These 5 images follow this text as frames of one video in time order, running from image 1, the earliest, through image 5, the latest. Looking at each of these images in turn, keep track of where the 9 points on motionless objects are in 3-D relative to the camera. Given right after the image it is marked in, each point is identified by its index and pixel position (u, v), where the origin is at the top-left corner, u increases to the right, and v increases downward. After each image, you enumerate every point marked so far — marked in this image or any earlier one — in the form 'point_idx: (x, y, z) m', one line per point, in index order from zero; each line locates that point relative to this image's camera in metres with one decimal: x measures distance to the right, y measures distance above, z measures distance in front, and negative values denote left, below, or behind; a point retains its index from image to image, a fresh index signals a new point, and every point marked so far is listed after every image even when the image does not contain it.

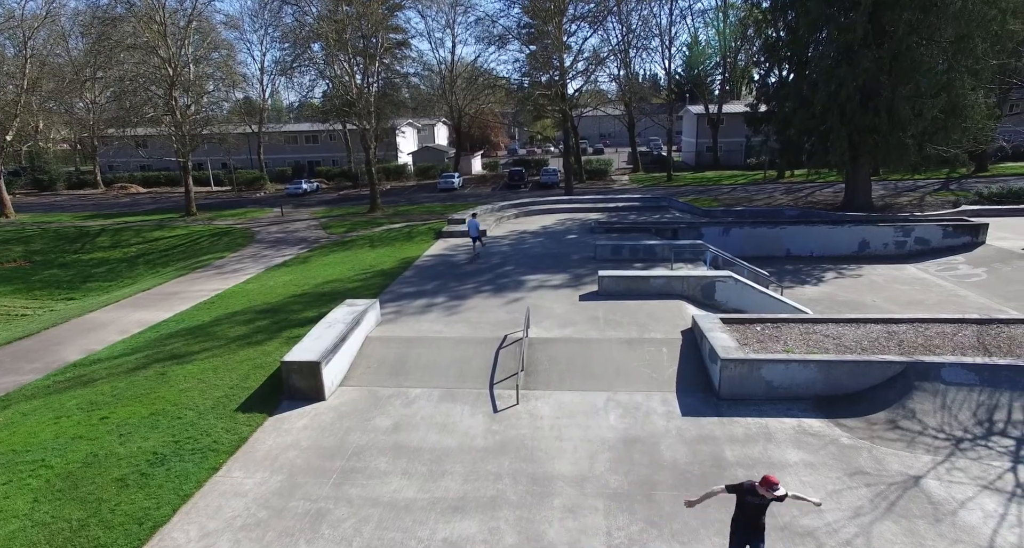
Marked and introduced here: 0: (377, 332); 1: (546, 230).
0: (-2.6, -1.1, +11.0) m
1: (+1.2, +1.5, +19.8) m
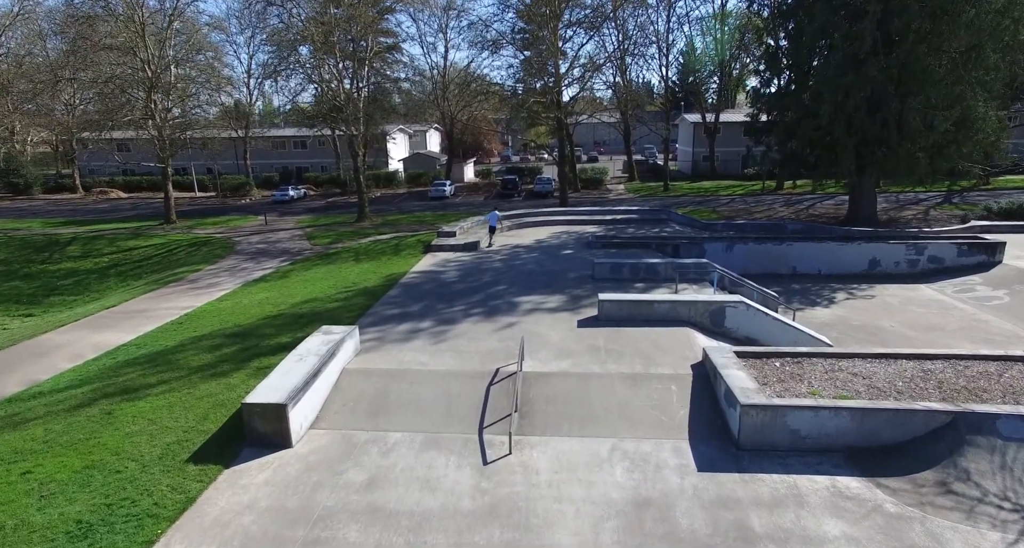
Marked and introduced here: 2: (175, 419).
0: (-2.7, -1.5, +9.9) m
1: (+0.9, +1.0, +18.8) m
2: (-4.8, -2.1, +8.1) m
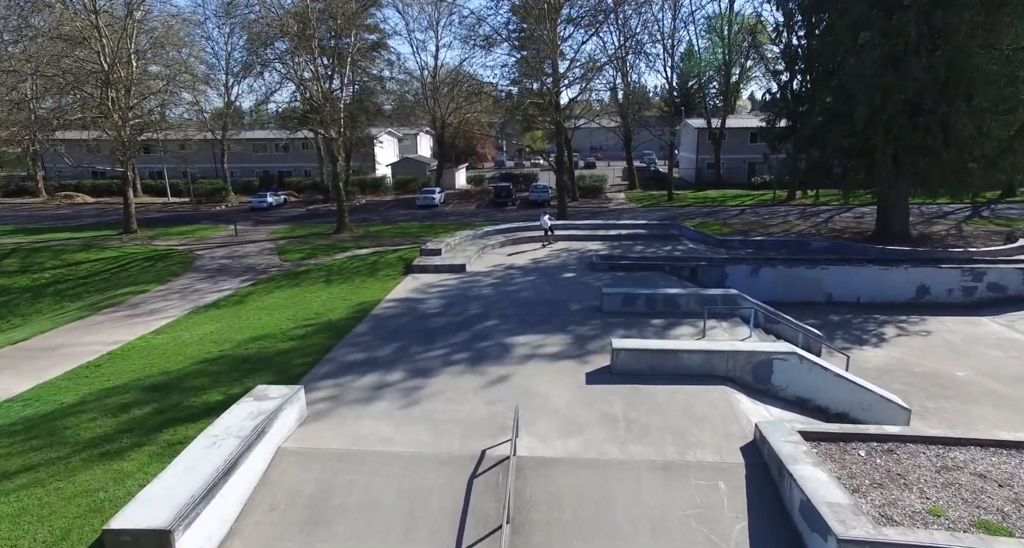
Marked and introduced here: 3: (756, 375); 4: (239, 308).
0: (-2.8, -2.2, +7.5) m
1: (+0.7, +0.3, +16.5) m
2: (-4.9, -2.6, +5.7) m
3: (+3.8, -1.5, +8.8) m
4: (-6.9, -0.8, +14.4) m
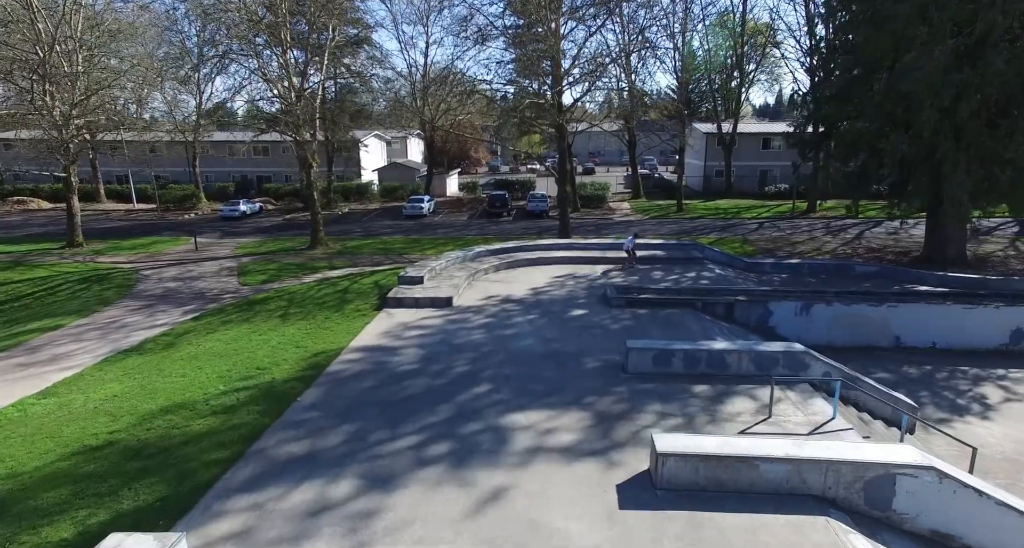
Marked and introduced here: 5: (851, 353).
0: (-2.8, -2.9, +4.7) m
1: (+0.7, -0.5, +13.7) m
2: (-4.9, -3.4, +2.8) m
3: (+3.8, -2.3, +6.0) m
4: (-6.9, -1.6, +11.5) m
5: (+7.2, -1.7, +12.0) m
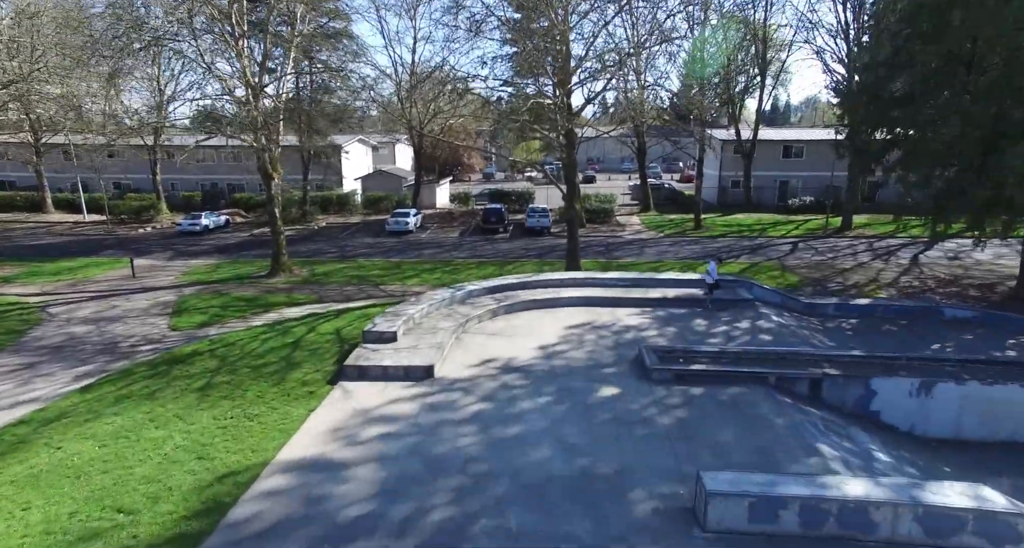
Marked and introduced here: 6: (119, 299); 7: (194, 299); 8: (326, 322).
0: (-2.7, -3.8, +1.0) m
1: (+0.7, -1.6, +10.1) m
2: (-4.7, -4.3, -0.9) m
3: (+3.9, -3.3, +2.5) m
4: (-6.9, -2.6, +7.8) m
5: (+7.2, -2.7, +8.5) m
6: (-11.2, -0.7, +16.3) m
7: (-9.1, -0.7, +16.4) m
8: (-4.4, -1.1, +13.5) m
